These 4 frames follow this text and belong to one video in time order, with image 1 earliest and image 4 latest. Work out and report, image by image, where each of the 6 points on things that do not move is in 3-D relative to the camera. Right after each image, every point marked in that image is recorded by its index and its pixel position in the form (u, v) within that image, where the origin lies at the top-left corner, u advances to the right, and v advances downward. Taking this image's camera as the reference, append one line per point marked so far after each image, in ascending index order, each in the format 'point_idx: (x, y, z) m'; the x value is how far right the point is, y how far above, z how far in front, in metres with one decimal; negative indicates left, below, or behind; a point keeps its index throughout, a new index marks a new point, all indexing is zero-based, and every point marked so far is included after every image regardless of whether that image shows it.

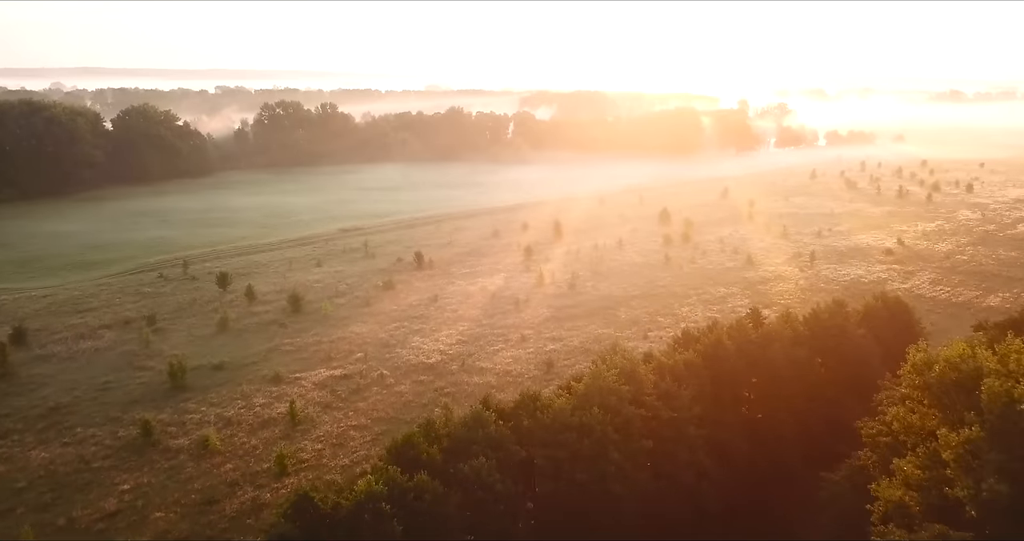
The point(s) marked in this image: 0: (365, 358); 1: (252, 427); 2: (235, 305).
0: (-3.5, -2.1, +15.6) m
1: (-5.0, -3.0, +12.5) m
2: (-8.1, -1.0, +19.0) m
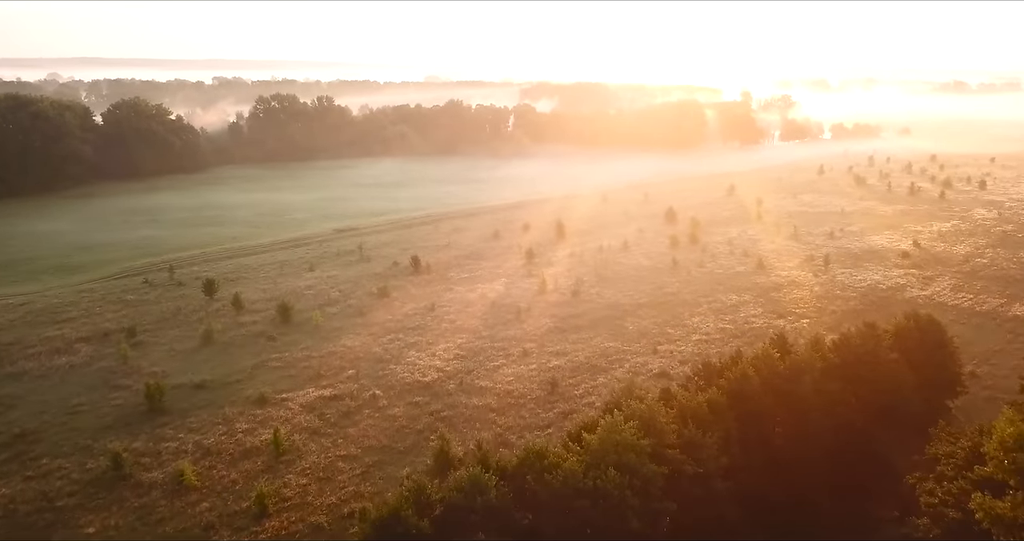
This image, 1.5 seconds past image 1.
0: (-3.5, -2.4, +14.6) m
1: (-5.0, -3.3, +11.6) m
2: (-8.0, -1.2, +18.0) m
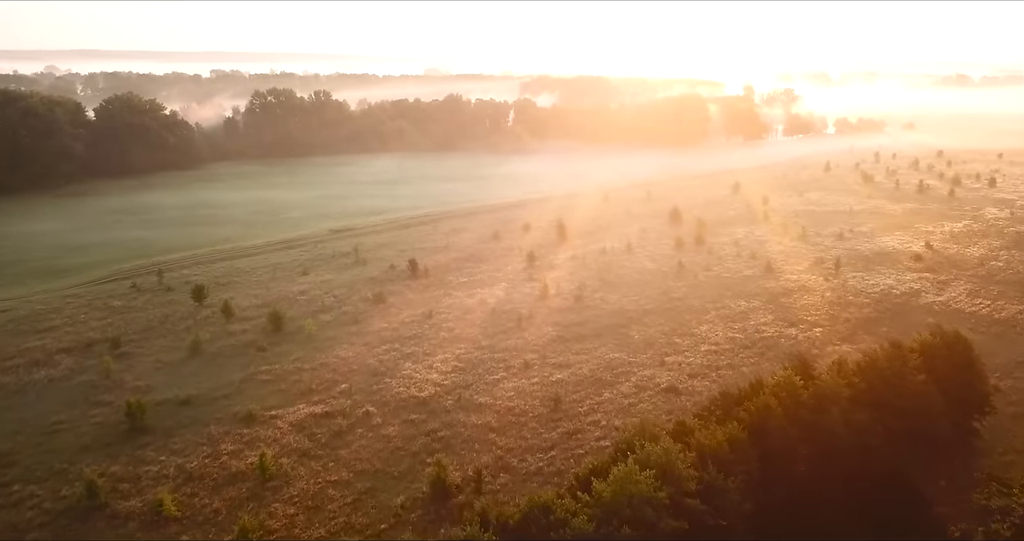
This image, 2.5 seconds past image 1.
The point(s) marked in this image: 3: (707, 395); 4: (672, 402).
0: (-3.4, -2.6, +14.0) m
1: (-4.9, -3.5, +10.9) m
2: (-8.0, -1.4, +17.3) m
3: (+4.1, -2.6, +13.7) m
4: (+3.3, -2.7, +13.5) m
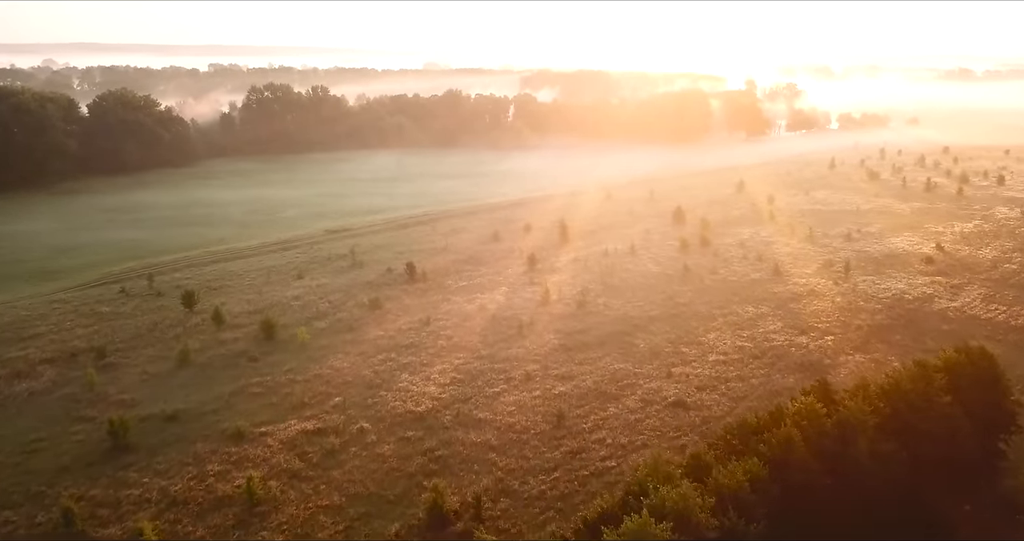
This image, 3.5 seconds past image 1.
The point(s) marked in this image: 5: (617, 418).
0: (-3.4, -2.8, +13.4) m
1: (-4.9, -3.8, +10.3) m
2: (-8.0, -1.6, +16.8) m
3: (+4.1, -2.8, +13.1) m
4: (+3.3, -2.9, +12.9) m
5: (+2.1, -2.9, +12.9) m
